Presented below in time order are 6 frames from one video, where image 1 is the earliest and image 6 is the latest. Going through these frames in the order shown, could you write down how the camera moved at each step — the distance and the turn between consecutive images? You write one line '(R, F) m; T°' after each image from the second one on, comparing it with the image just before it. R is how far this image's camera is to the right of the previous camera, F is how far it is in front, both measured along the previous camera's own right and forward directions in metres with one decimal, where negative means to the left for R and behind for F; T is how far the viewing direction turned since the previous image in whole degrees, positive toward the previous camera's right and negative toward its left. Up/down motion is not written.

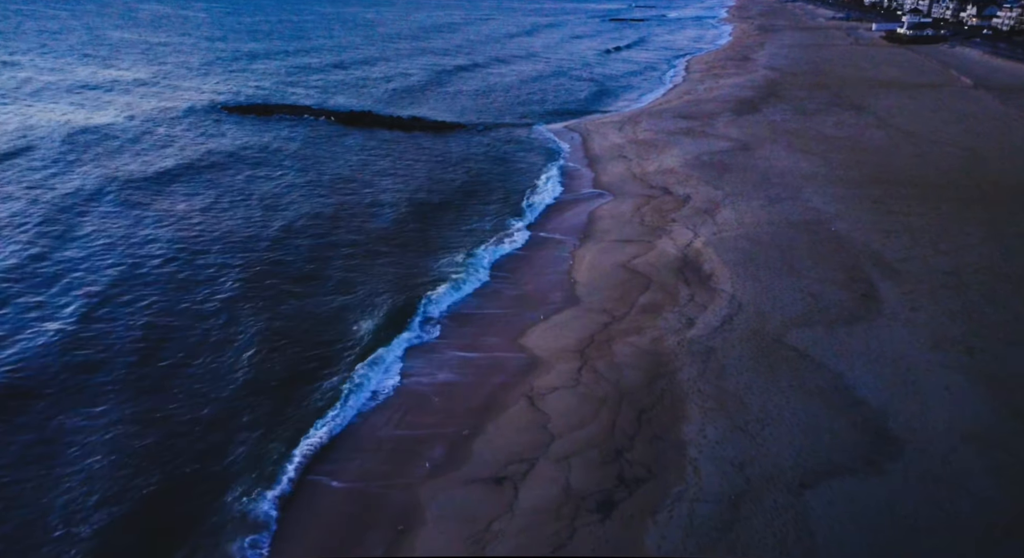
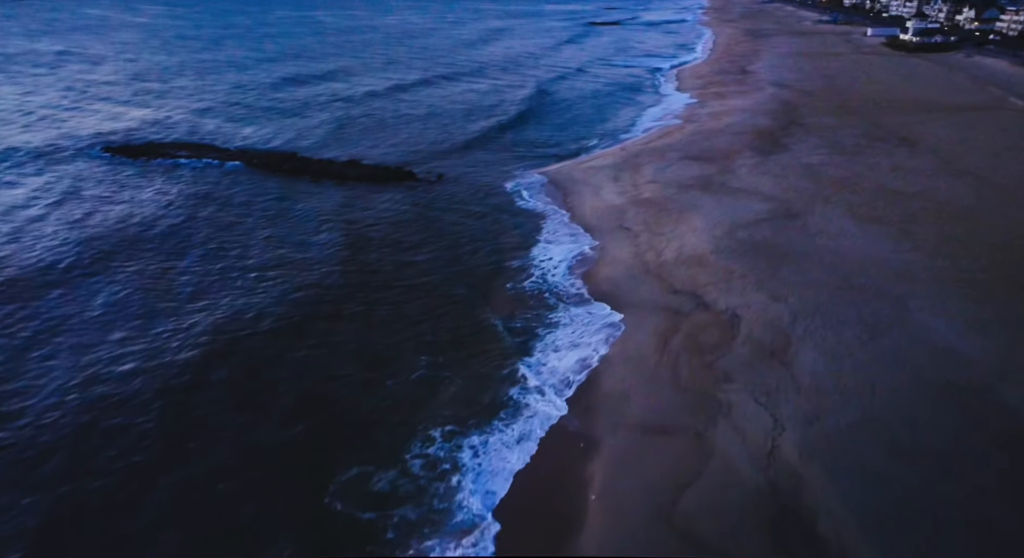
(+0.1, +1.5) m; +1°
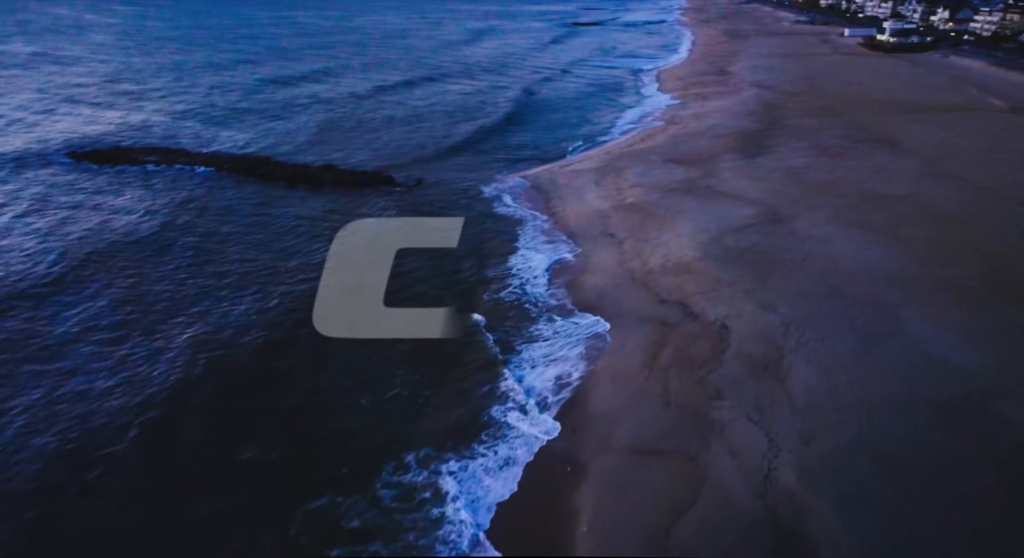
(0.0, +0.6) m; +2°
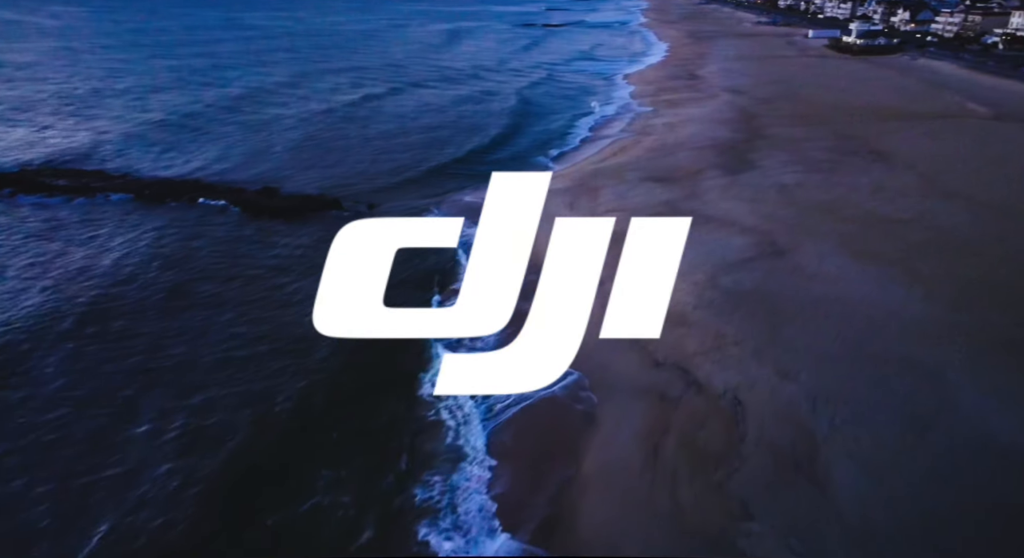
(+0.1, +2.7) m; +3°
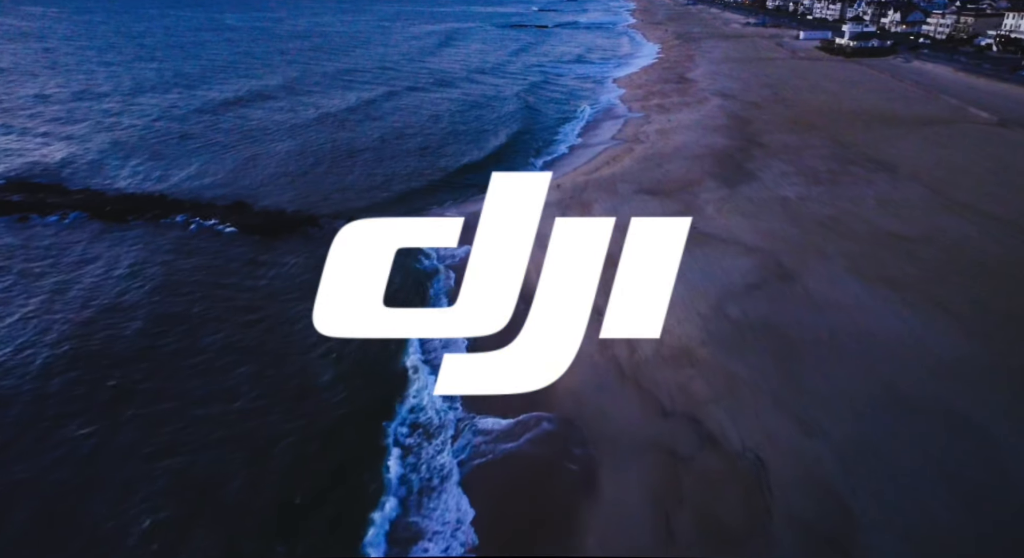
(0.0, +1.4) m; +1°
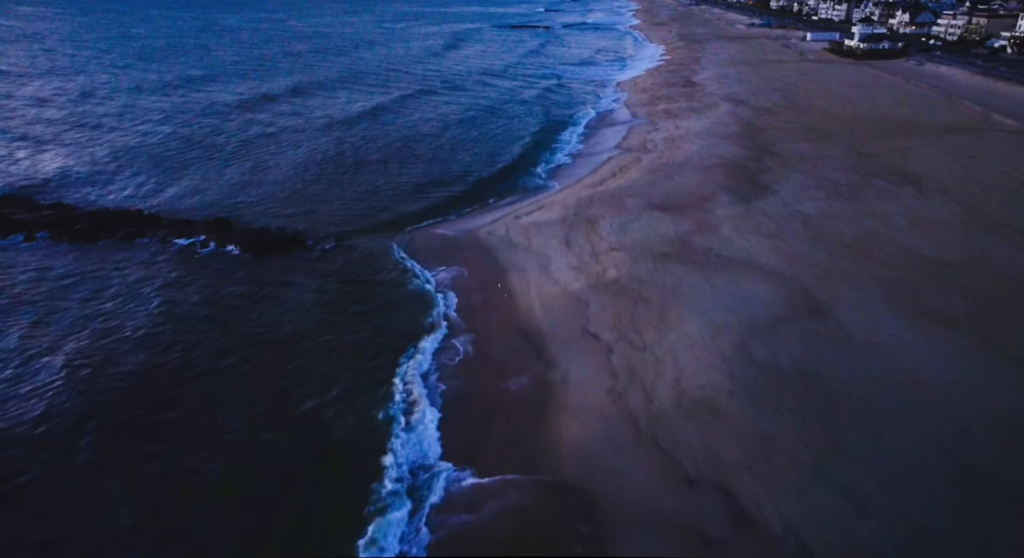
(0.0, +1.5) m; 0°
